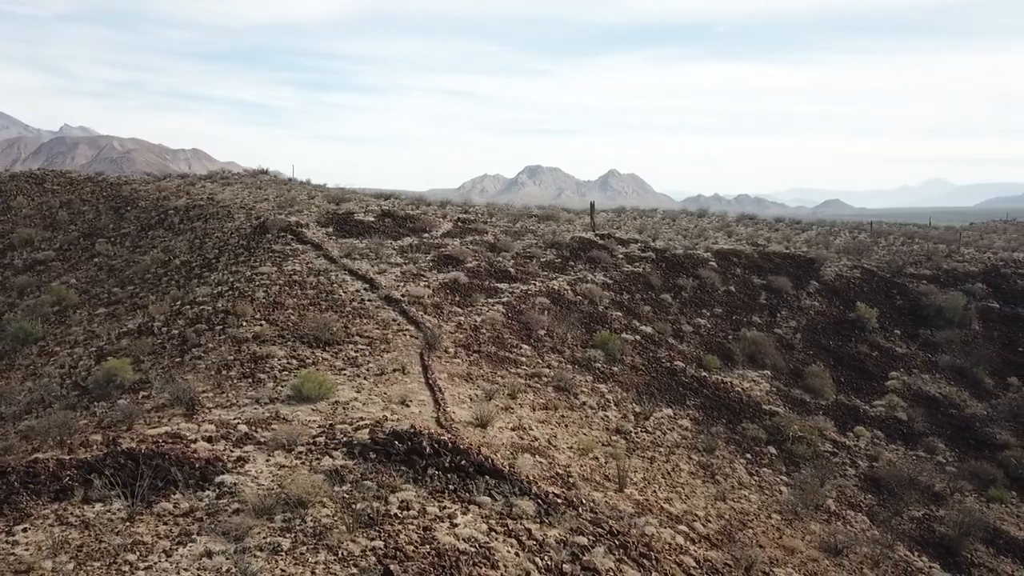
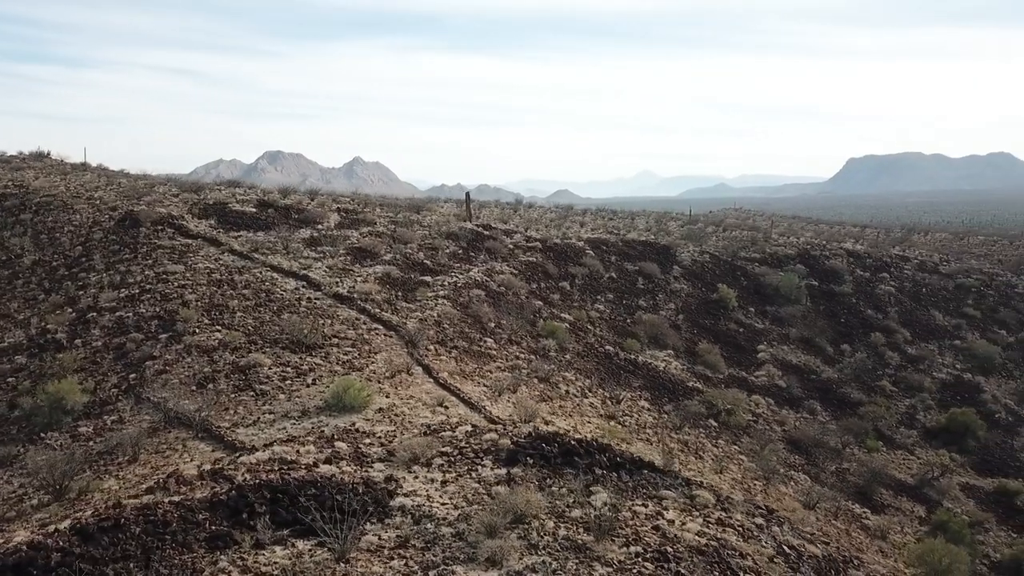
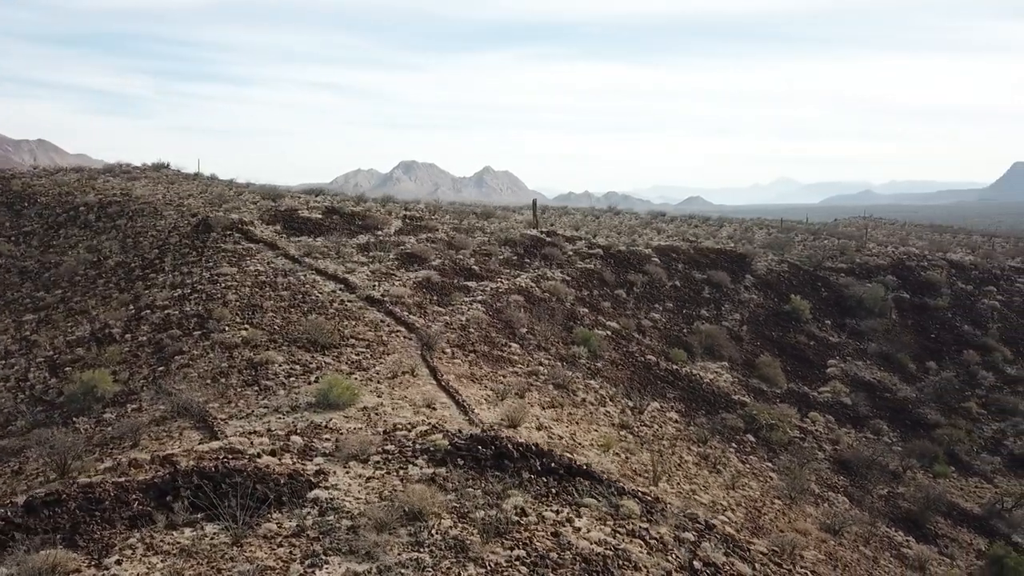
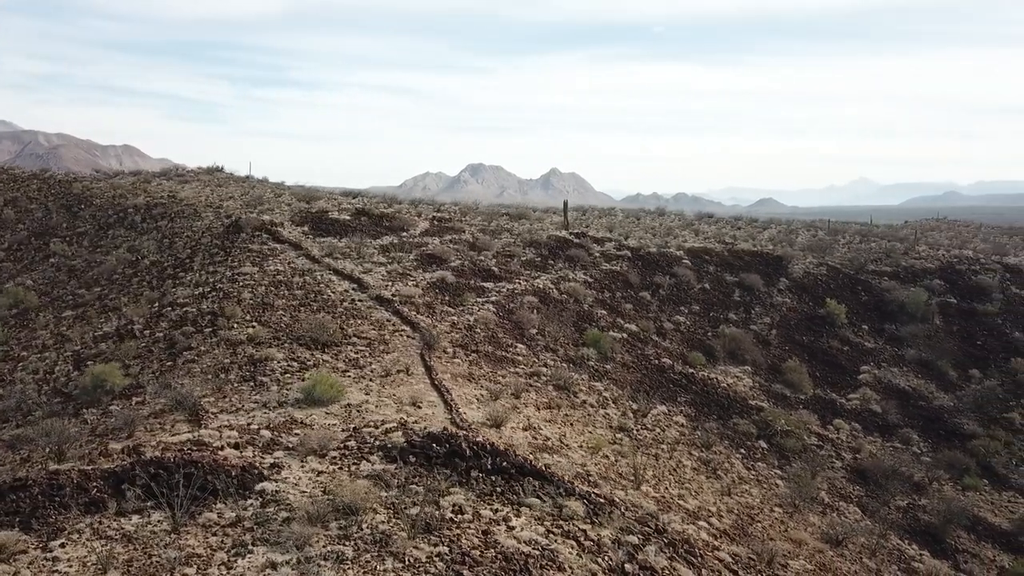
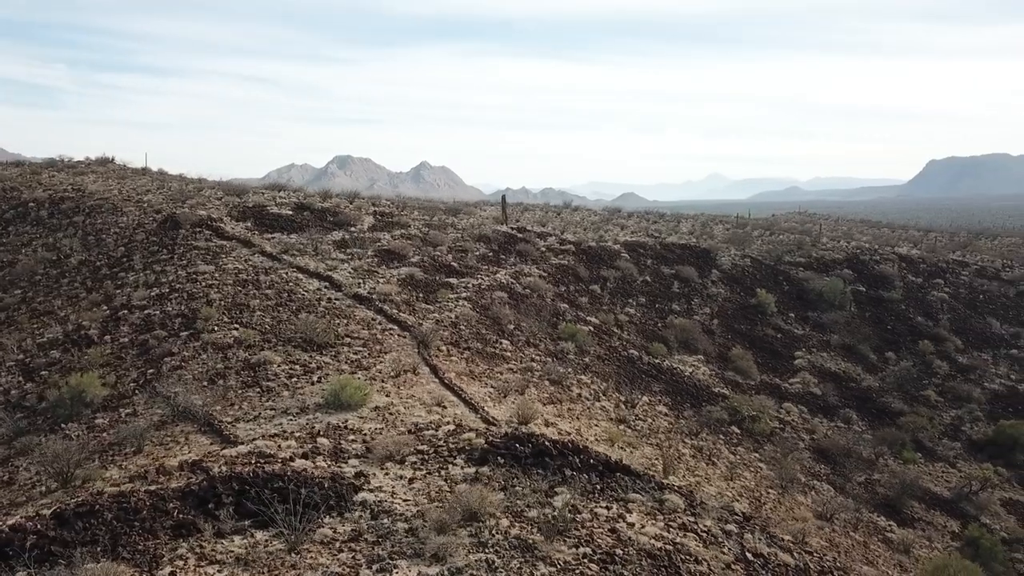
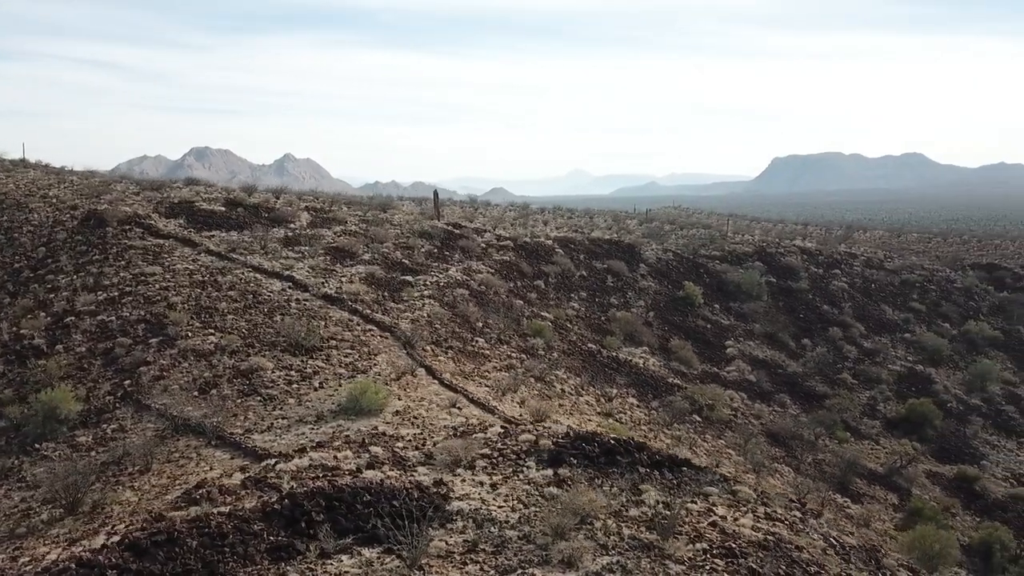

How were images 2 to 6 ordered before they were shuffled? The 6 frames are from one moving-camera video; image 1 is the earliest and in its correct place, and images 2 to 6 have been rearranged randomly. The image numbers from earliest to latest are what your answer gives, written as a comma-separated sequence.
4, 3, 5, 2, 6
